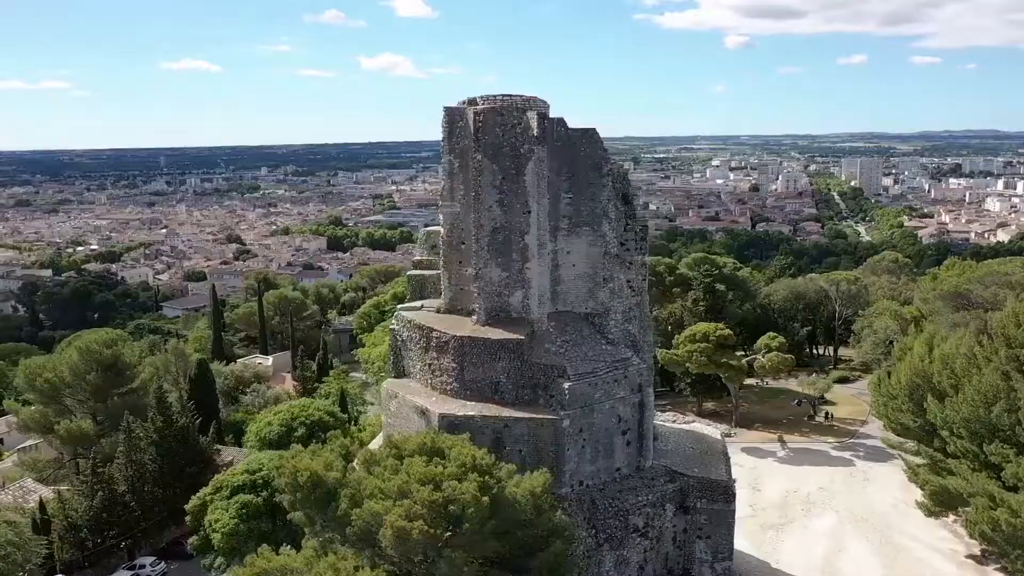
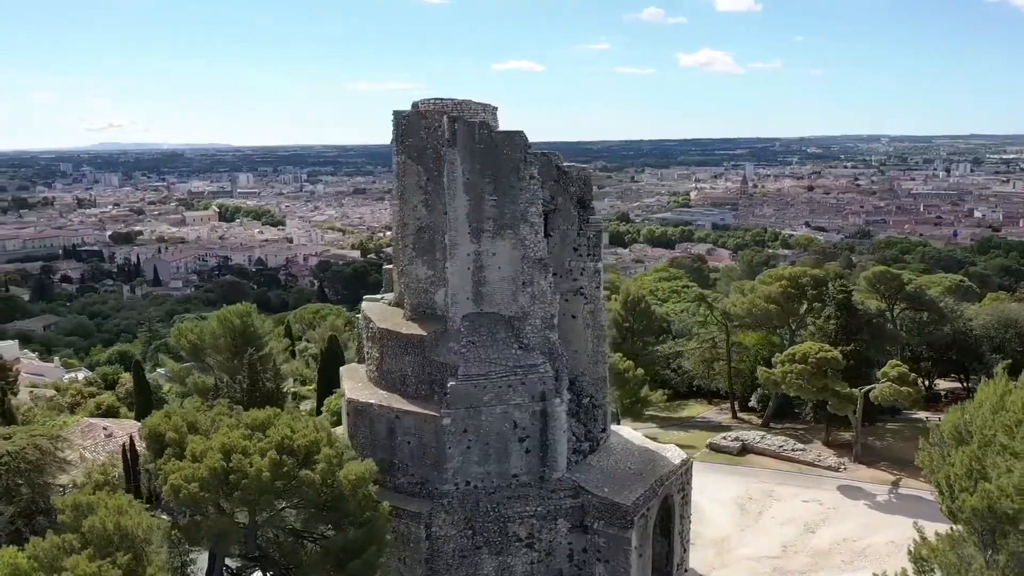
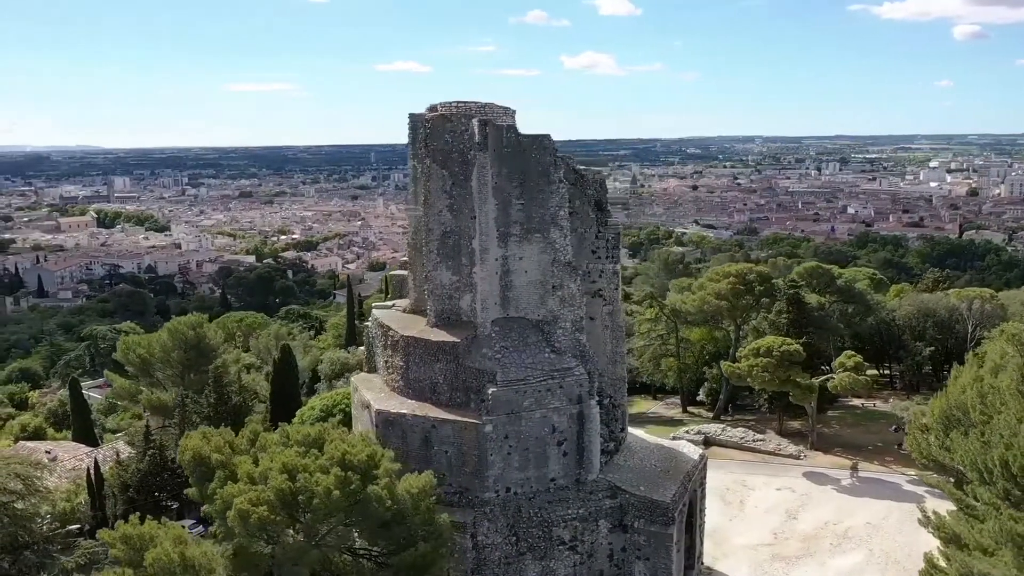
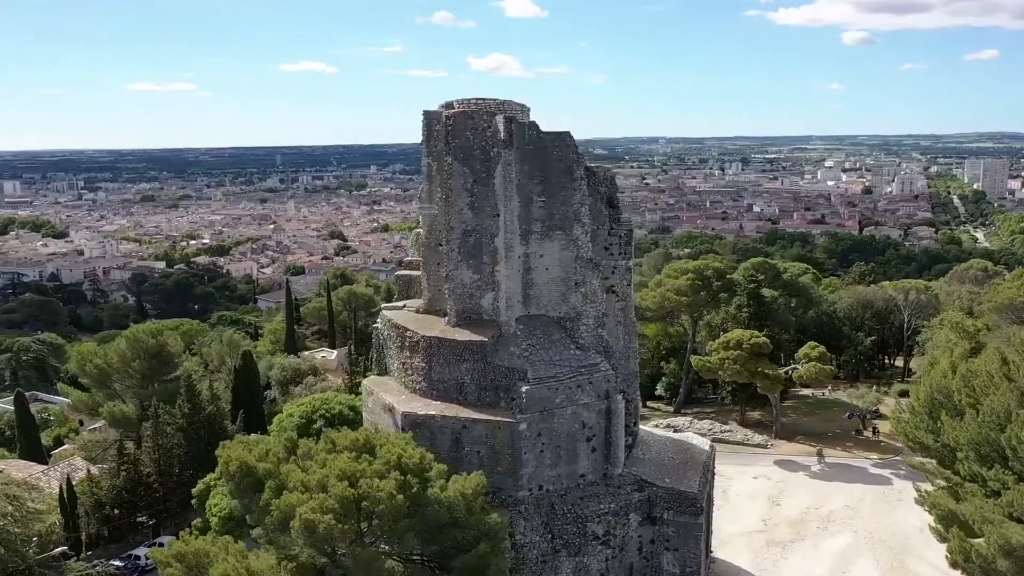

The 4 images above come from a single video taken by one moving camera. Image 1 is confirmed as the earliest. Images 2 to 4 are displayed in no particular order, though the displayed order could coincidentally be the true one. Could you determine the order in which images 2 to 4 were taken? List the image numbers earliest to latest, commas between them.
4, 3, 2
